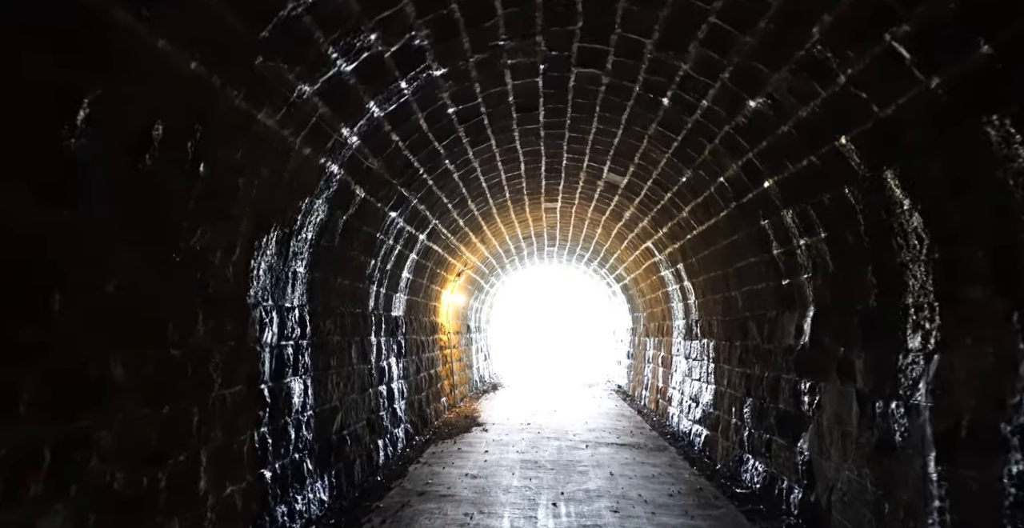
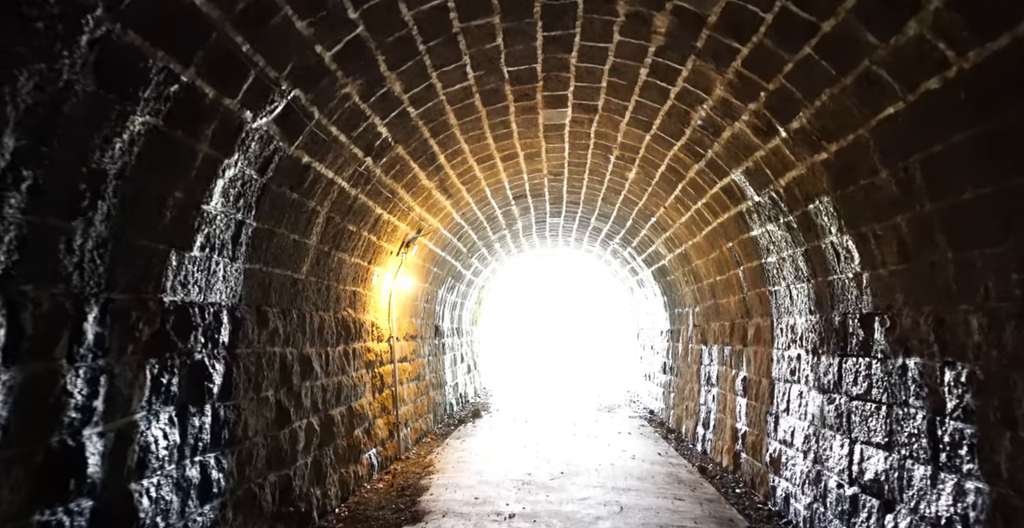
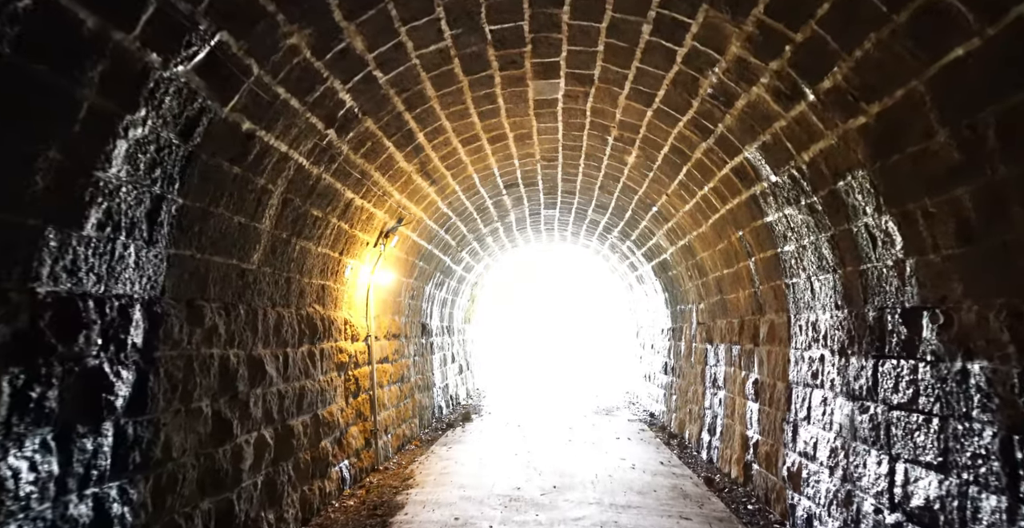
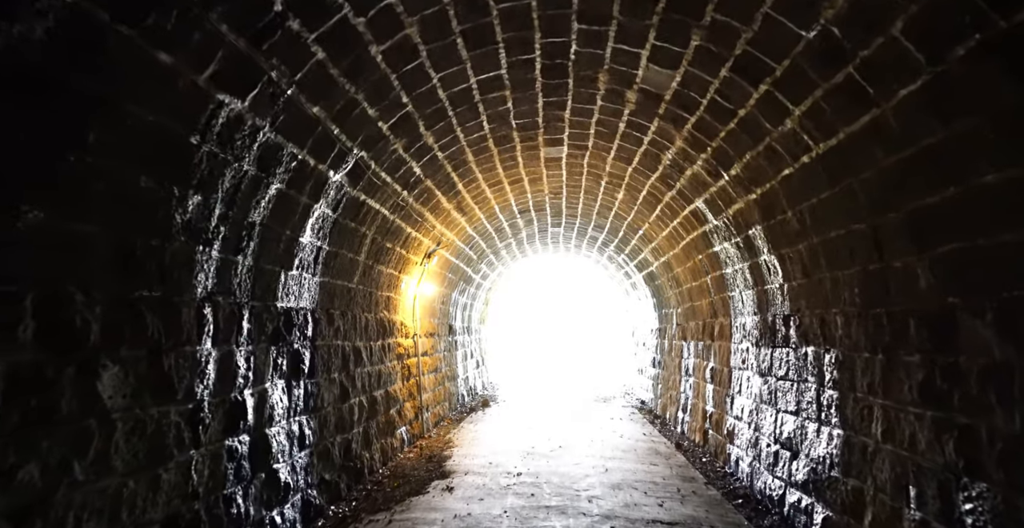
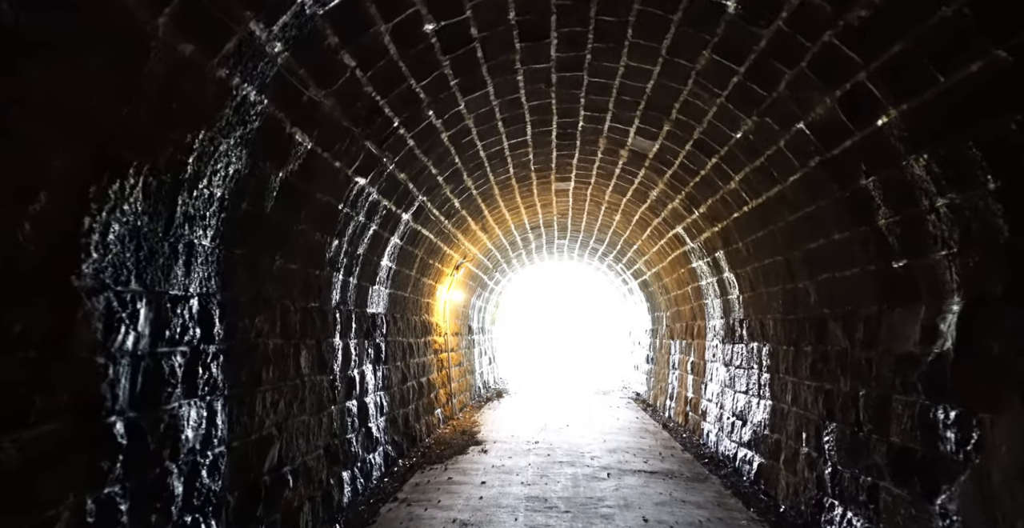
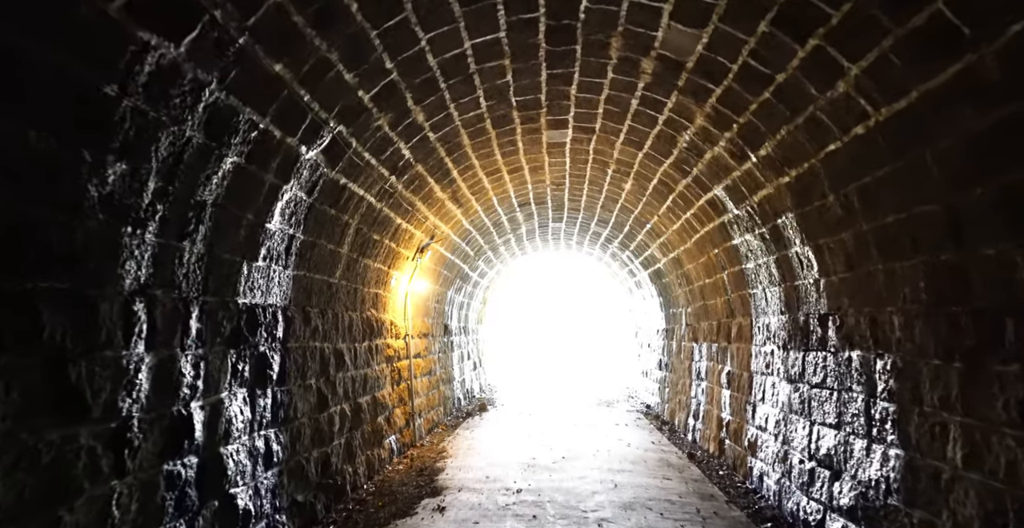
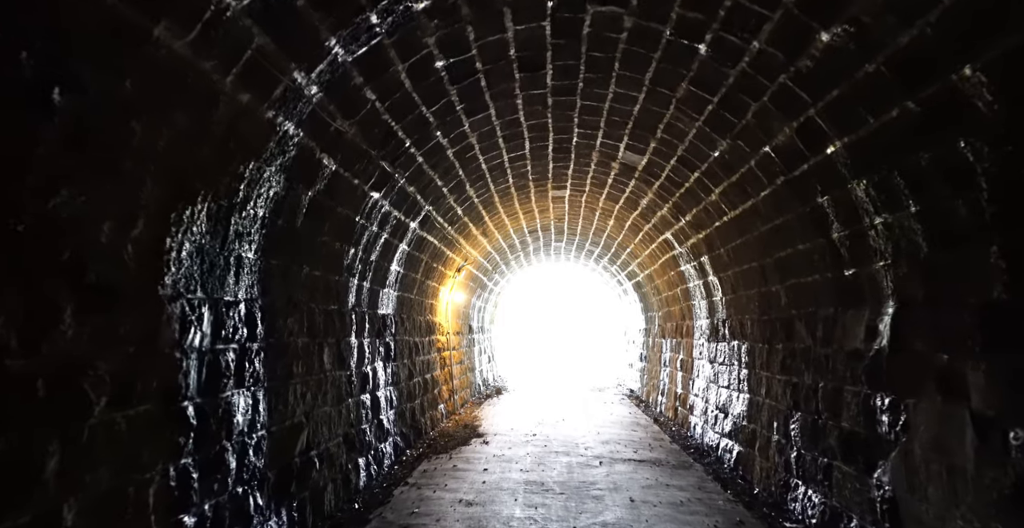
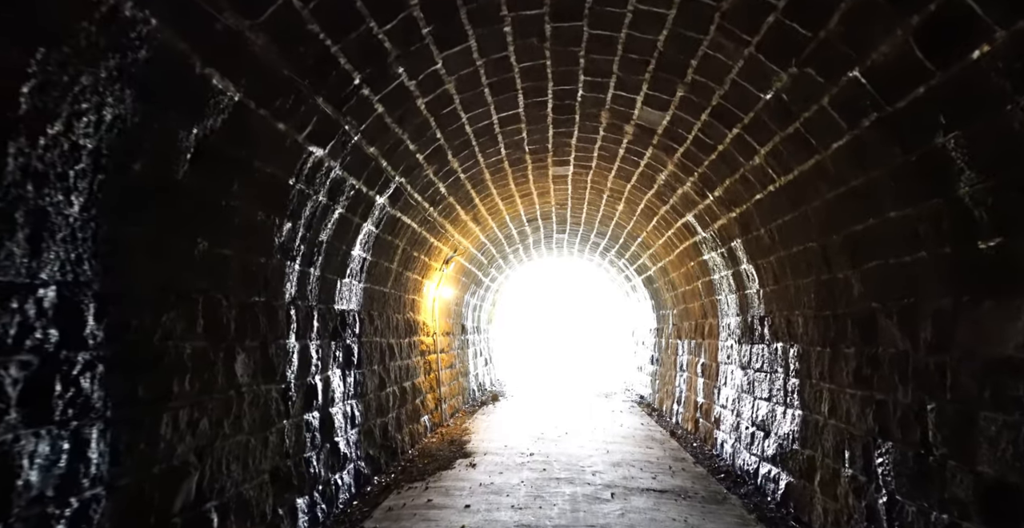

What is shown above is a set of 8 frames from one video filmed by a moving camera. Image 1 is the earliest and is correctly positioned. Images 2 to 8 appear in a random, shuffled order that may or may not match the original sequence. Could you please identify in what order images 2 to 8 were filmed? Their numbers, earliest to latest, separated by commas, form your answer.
7, 5, 8, 4, 6, 2, 3
